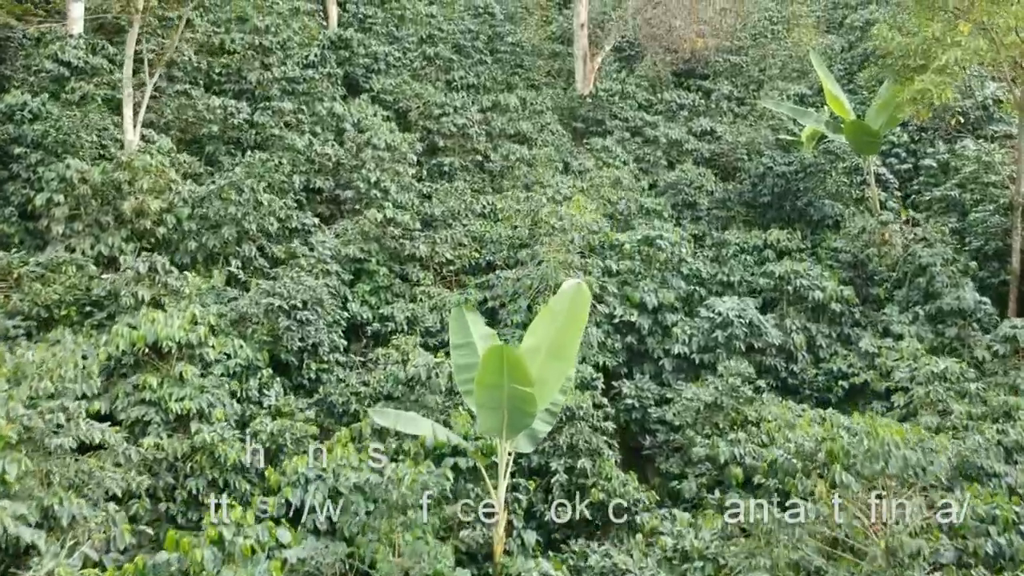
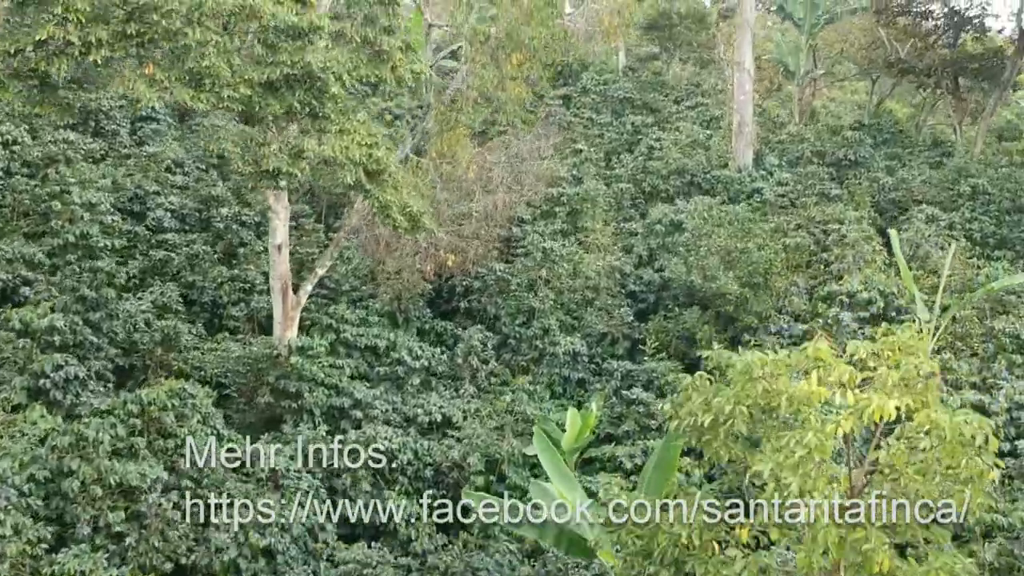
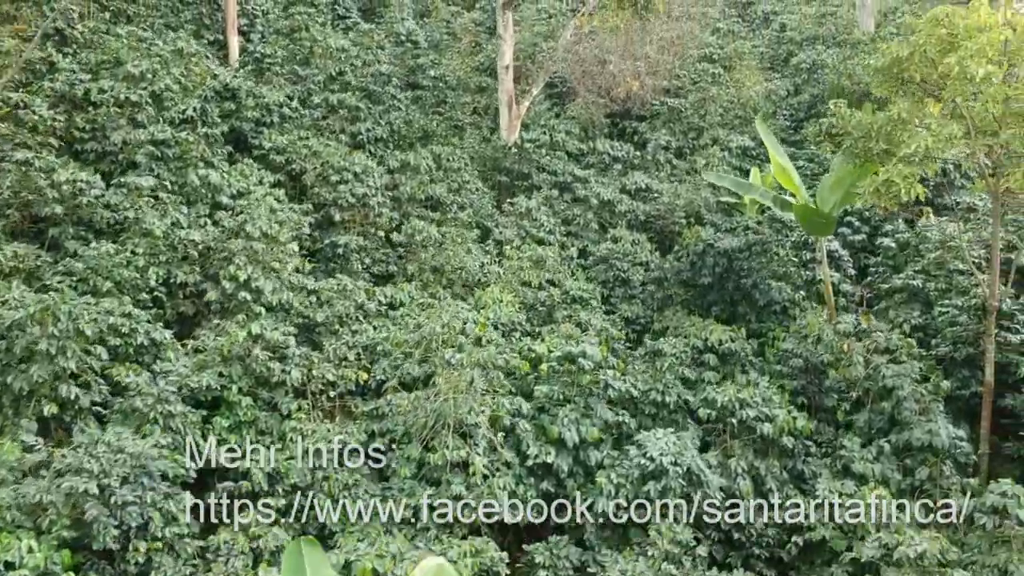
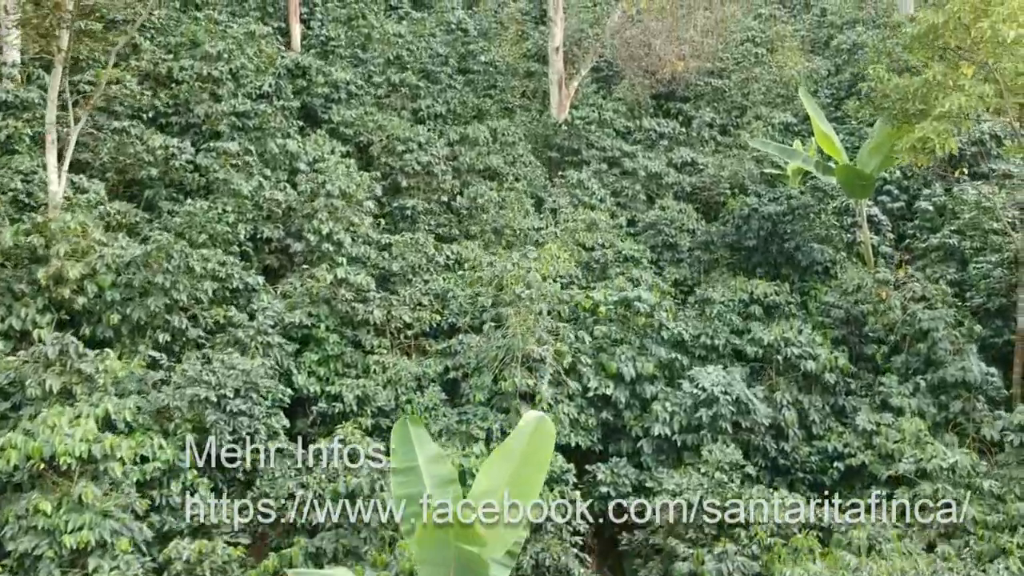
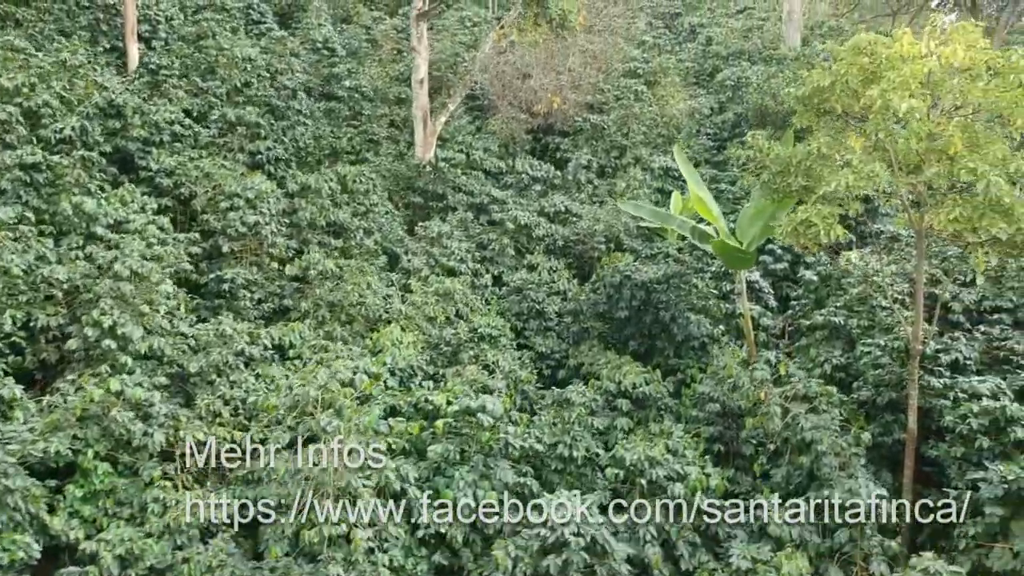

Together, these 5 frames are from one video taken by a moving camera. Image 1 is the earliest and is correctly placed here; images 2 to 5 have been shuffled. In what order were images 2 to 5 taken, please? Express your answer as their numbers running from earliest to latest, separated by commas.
4, 3, 5, 2
